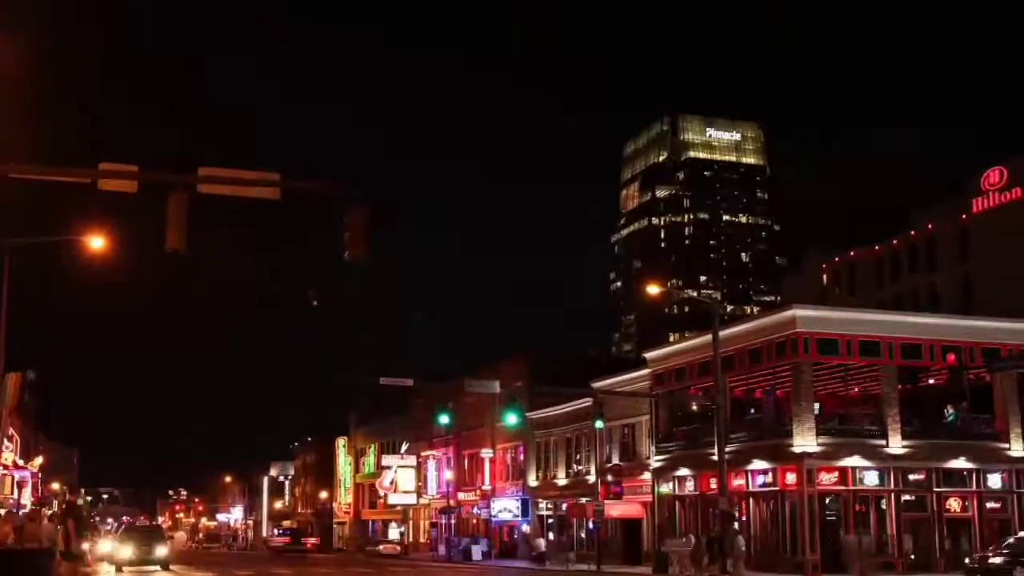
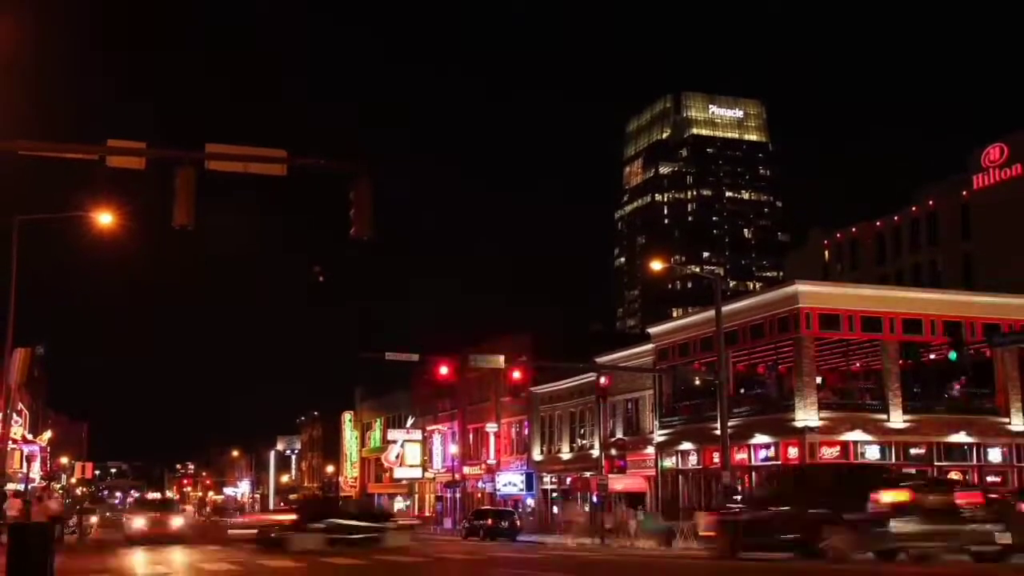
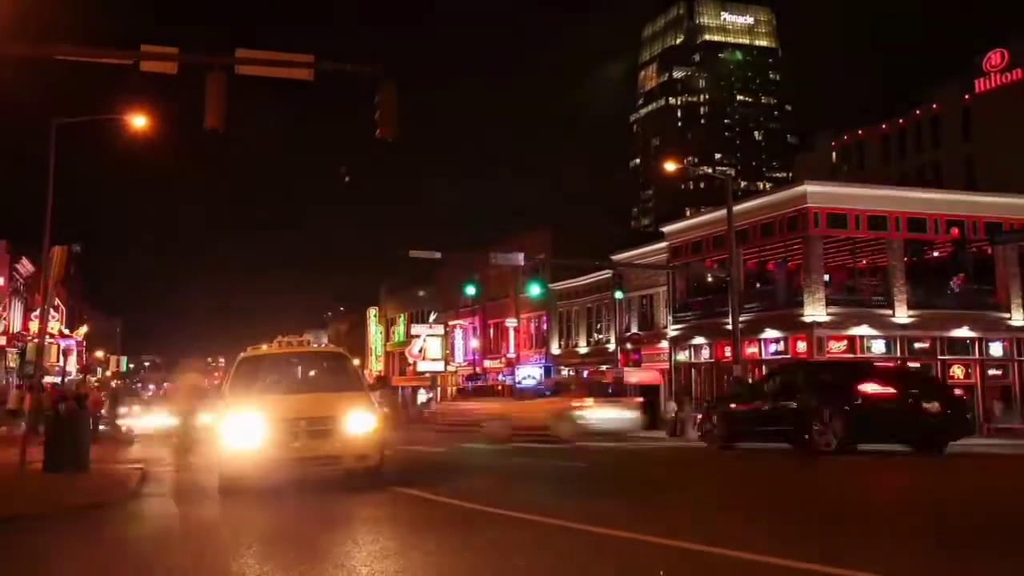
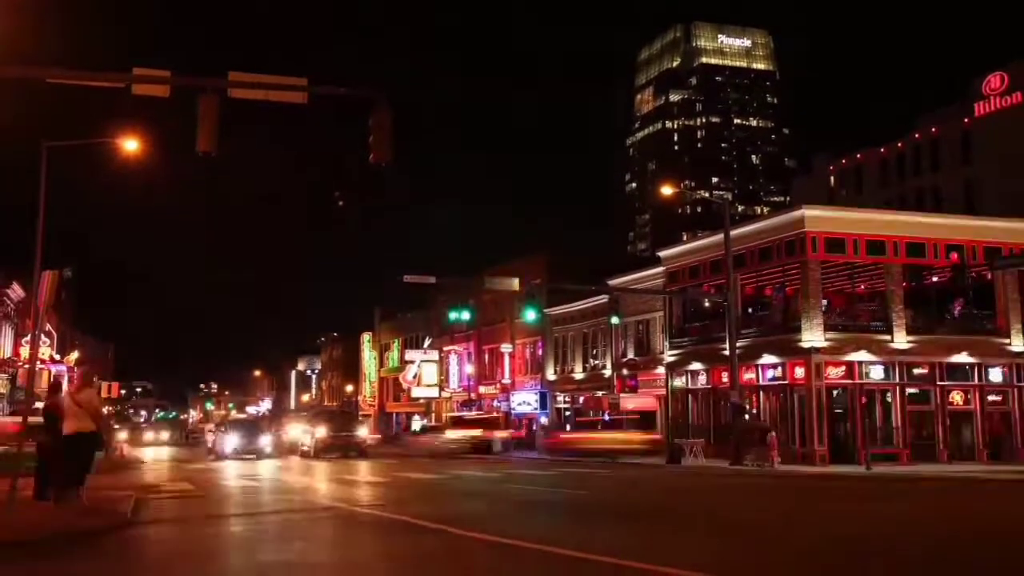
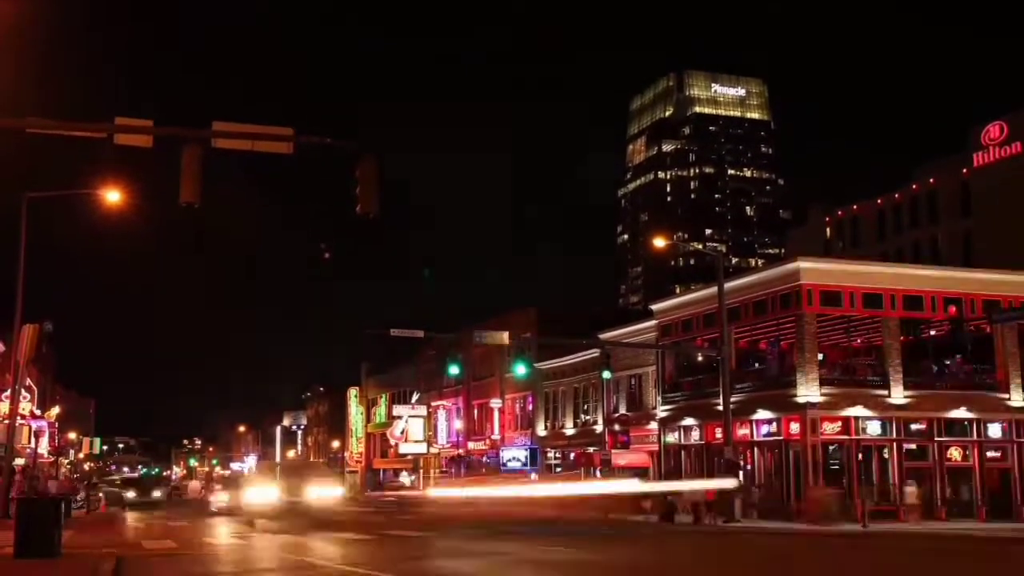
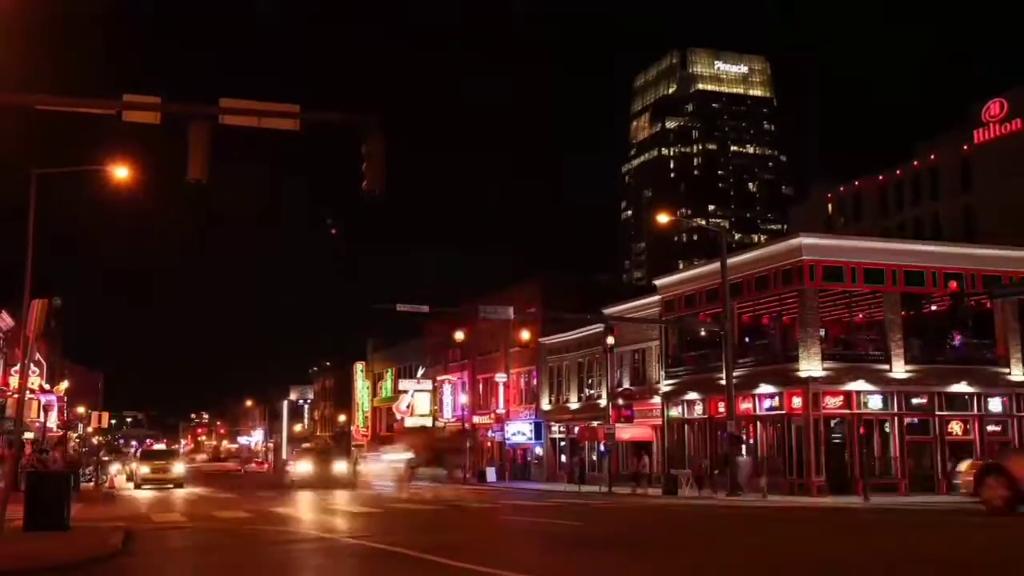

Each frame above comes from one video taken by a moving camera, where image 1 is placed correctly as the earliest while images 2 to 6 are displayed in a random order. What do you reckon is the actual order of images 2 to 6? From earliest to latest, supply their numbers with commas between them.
2, 5, 6, 4, 3
